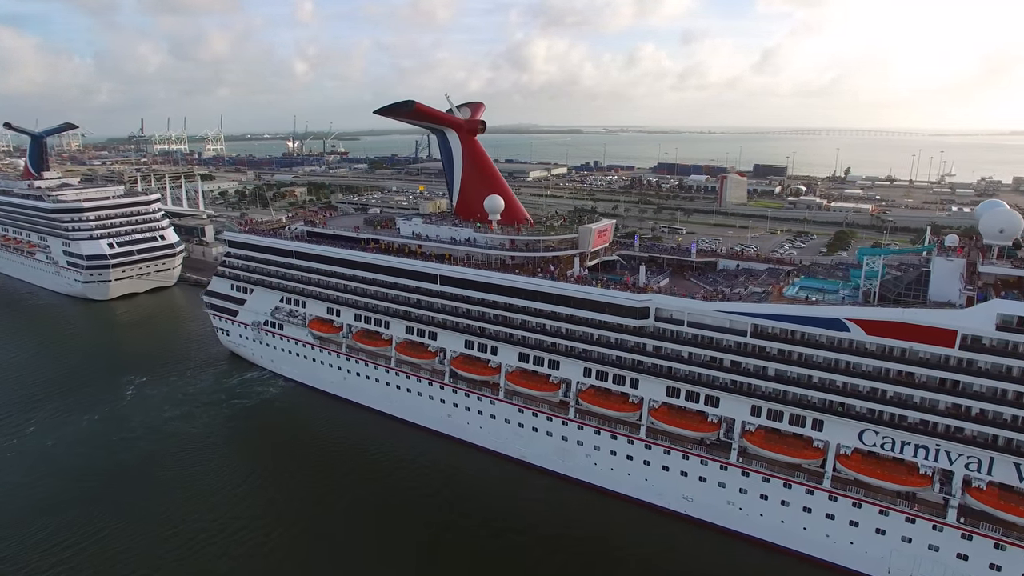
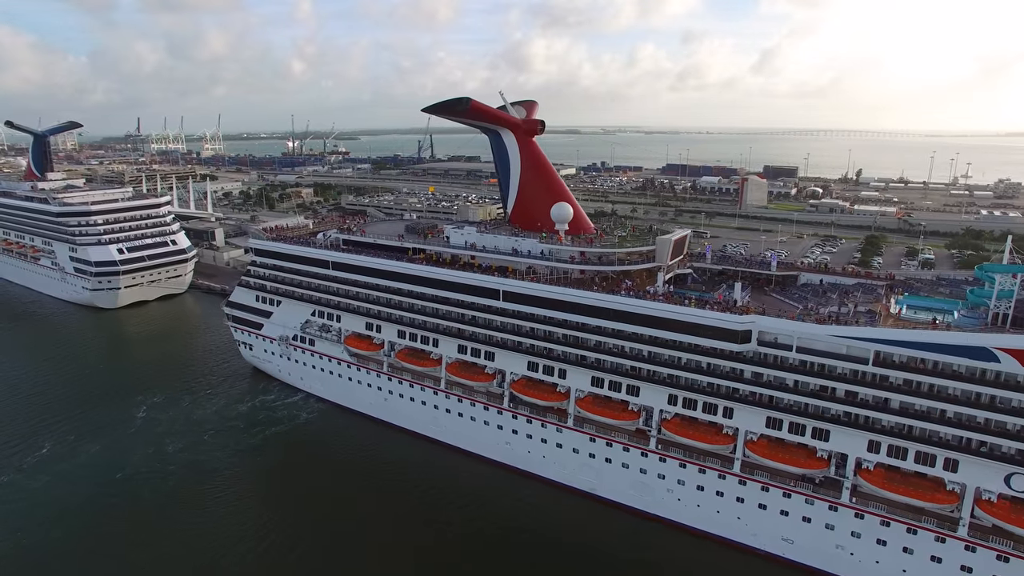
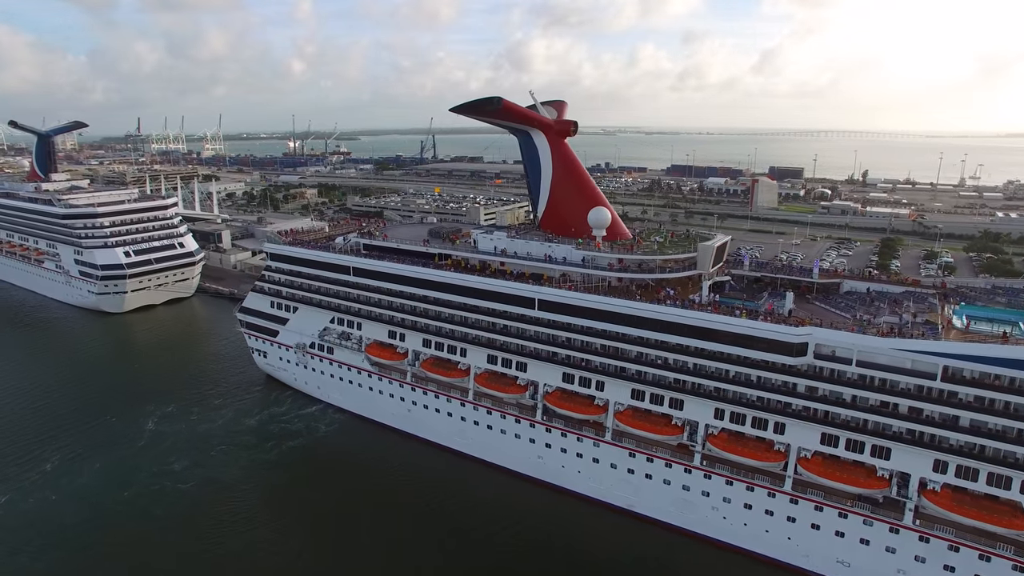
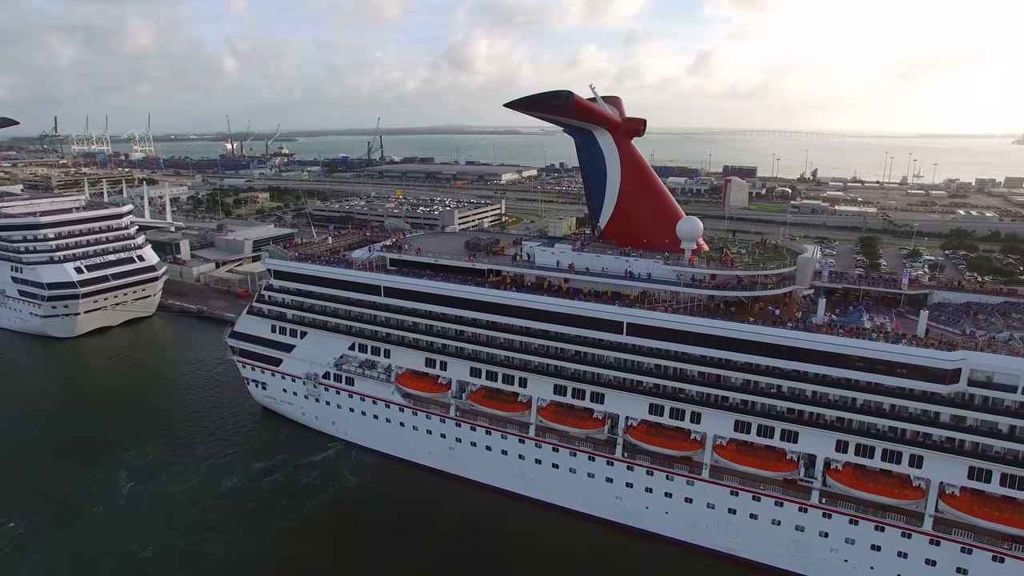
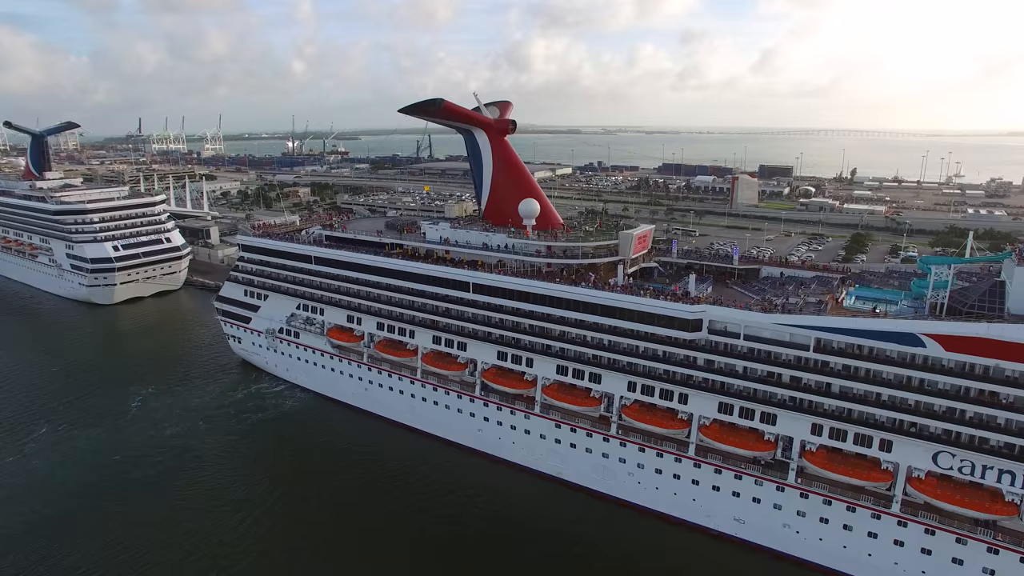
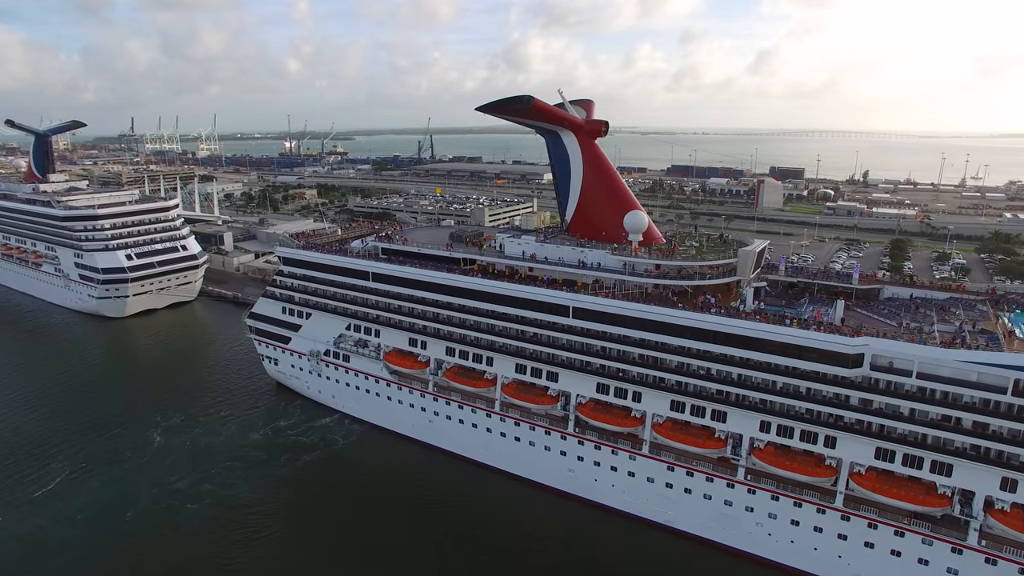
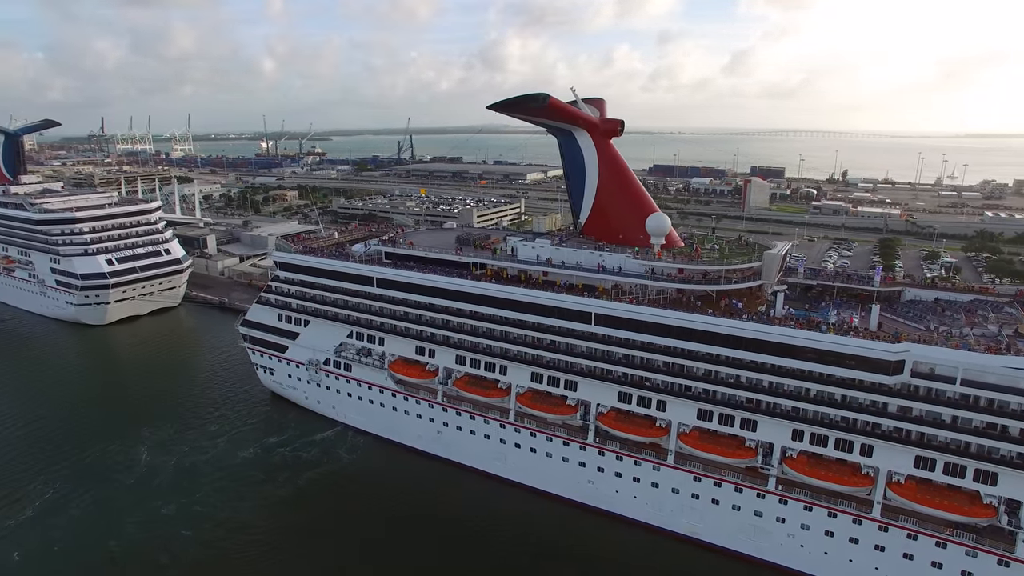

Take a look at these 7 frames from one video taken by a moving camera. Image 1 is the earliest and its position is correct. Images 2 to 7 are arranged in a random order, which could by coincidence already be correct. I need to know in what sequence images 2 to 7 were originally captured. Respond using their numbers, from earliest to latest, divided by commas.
5, 2, 3, 6, 7, 4
